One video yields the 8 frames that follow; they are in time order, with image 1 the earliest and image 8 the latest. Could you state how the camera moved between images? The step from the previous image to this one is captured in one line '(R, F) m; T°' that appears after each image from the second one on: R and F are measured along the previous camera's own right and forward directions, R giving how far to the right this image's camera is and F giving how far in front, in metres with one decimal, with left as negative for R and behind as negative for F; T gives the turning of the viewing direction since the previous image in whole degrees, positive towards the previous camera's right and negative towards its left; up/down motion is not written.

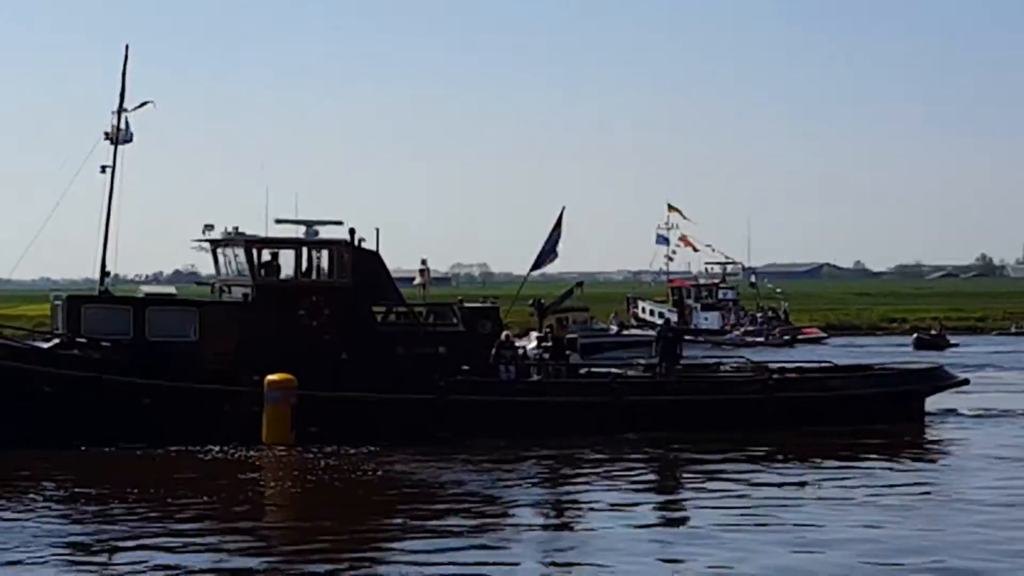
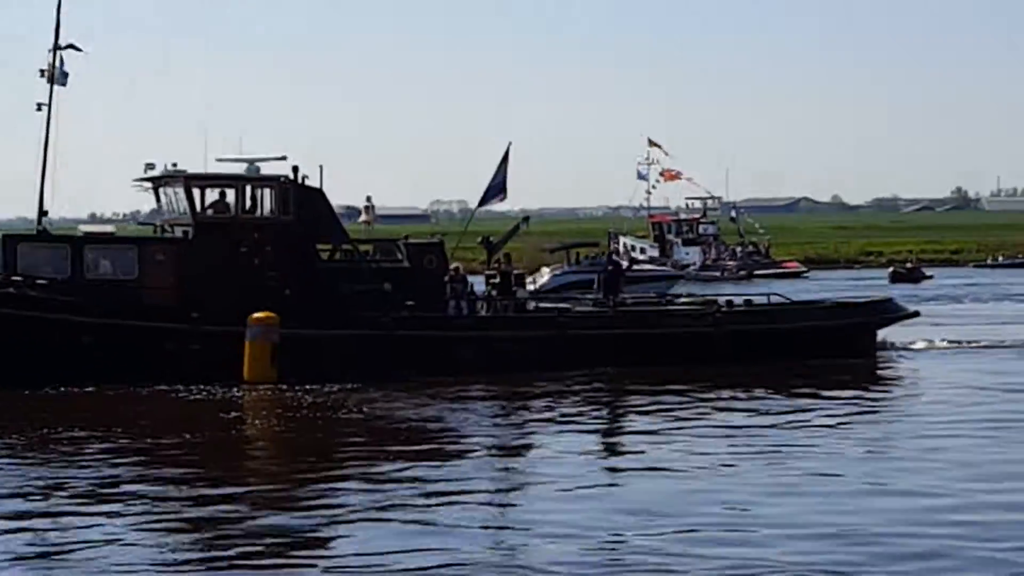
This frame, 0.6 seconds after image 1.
(0.0, +0.1) m; +1°
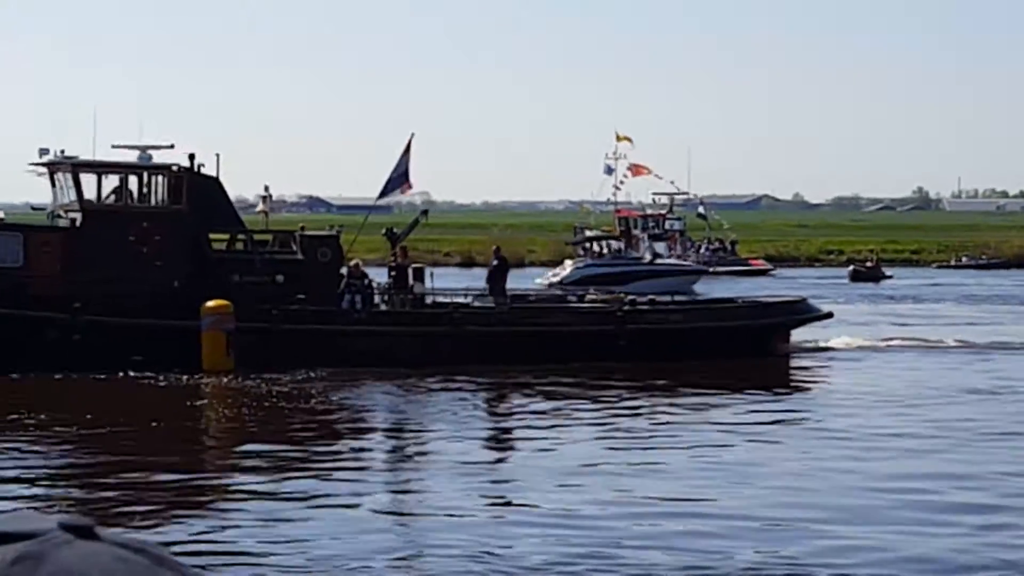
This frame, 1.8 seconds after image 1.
(0.0, +0.8) m; +1°
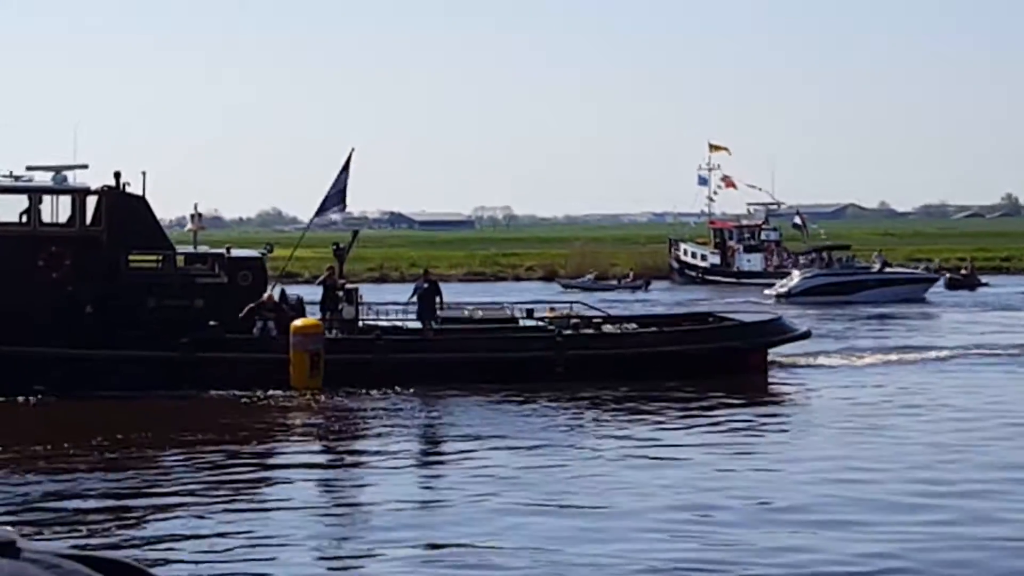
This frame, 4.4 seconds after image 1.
(0.0, +1.8) m; -3°
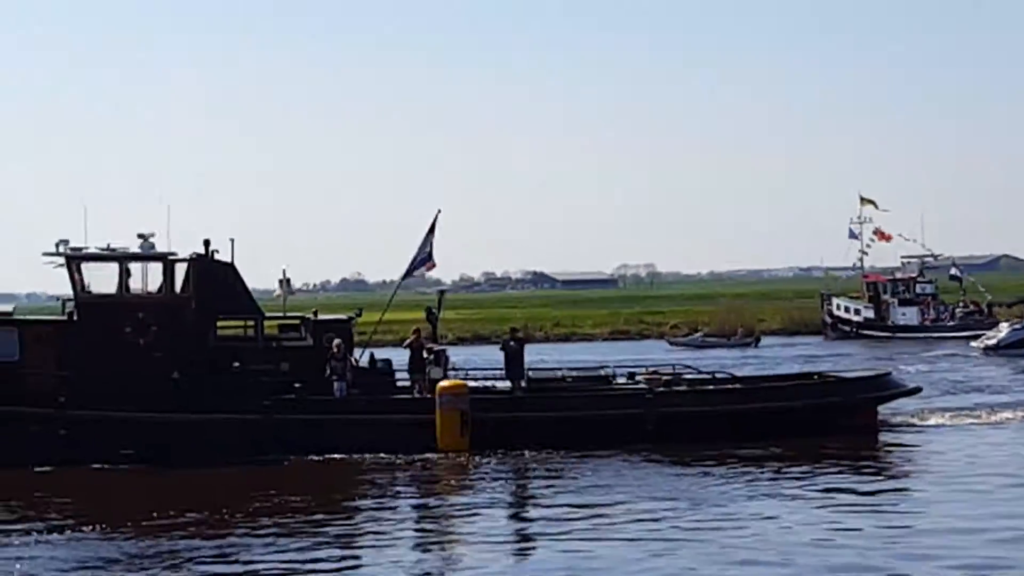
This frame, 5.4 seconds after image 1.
(+0.1, 0.0) m; -5°
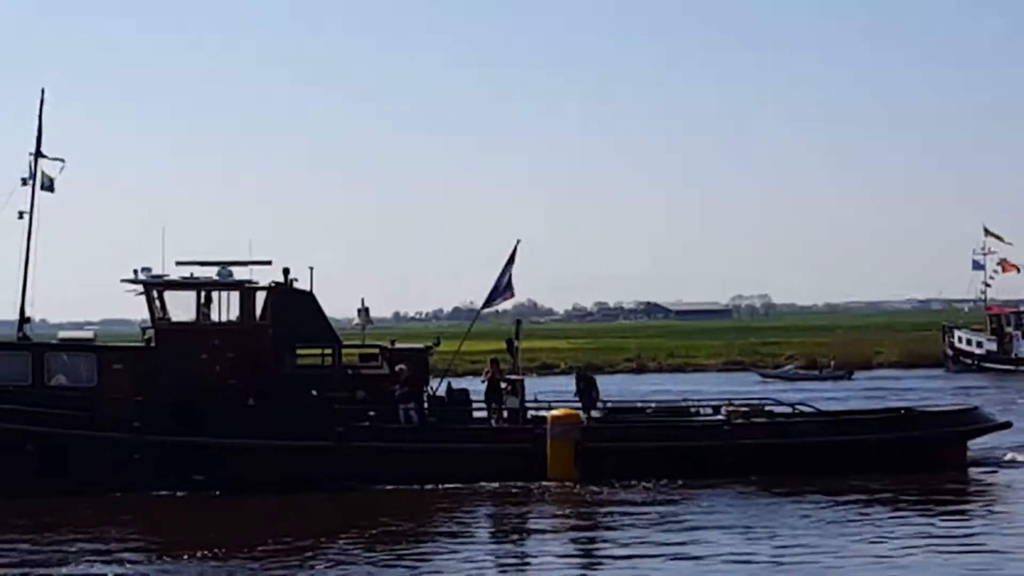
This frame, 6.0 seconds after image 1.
(+0.1, 0.0) m; -4°
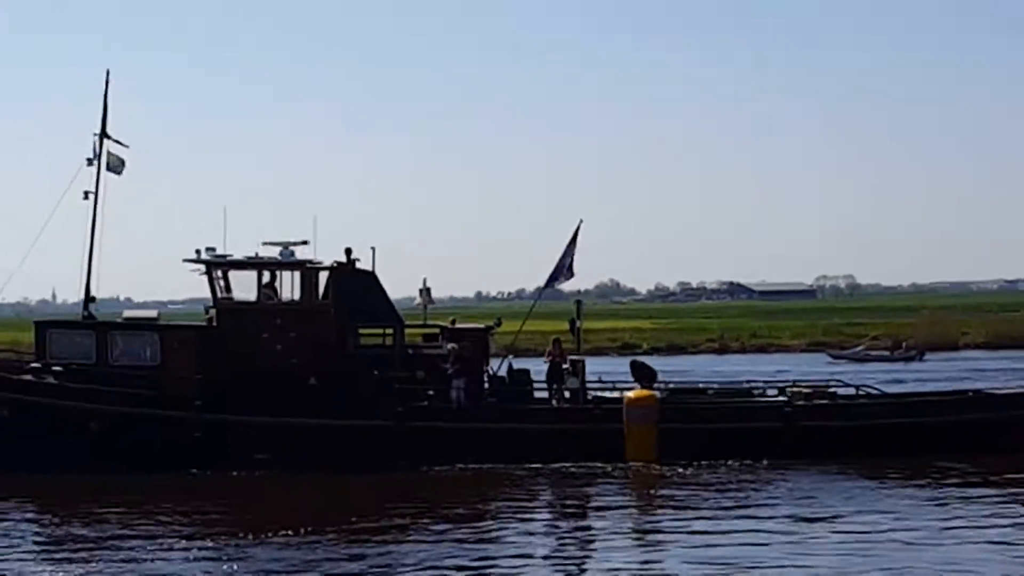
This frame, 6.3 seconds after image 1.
(0.0, 0.0) m; -3°
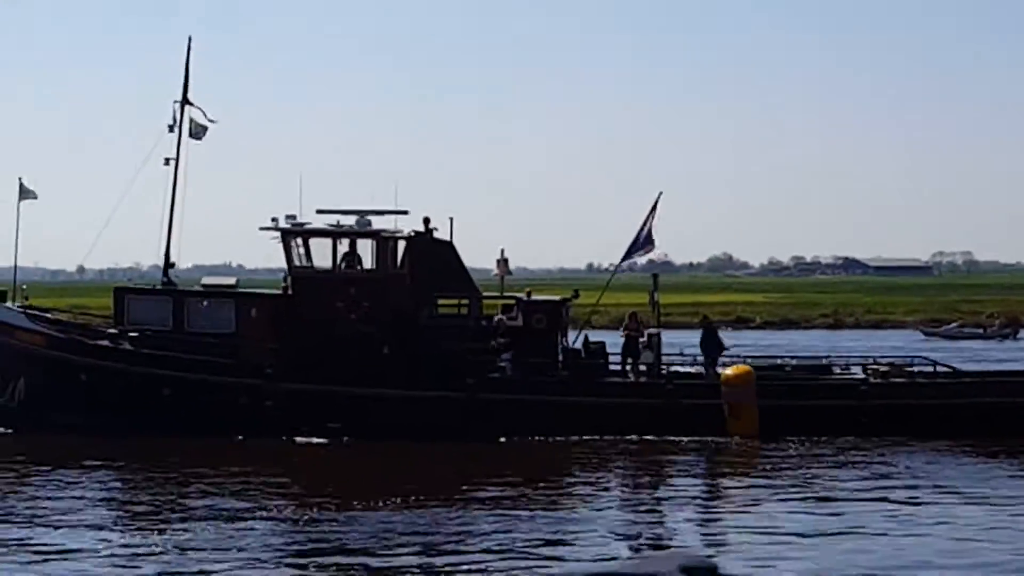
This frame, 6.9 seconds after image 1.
(+0.1, 0.0) m; -4°
